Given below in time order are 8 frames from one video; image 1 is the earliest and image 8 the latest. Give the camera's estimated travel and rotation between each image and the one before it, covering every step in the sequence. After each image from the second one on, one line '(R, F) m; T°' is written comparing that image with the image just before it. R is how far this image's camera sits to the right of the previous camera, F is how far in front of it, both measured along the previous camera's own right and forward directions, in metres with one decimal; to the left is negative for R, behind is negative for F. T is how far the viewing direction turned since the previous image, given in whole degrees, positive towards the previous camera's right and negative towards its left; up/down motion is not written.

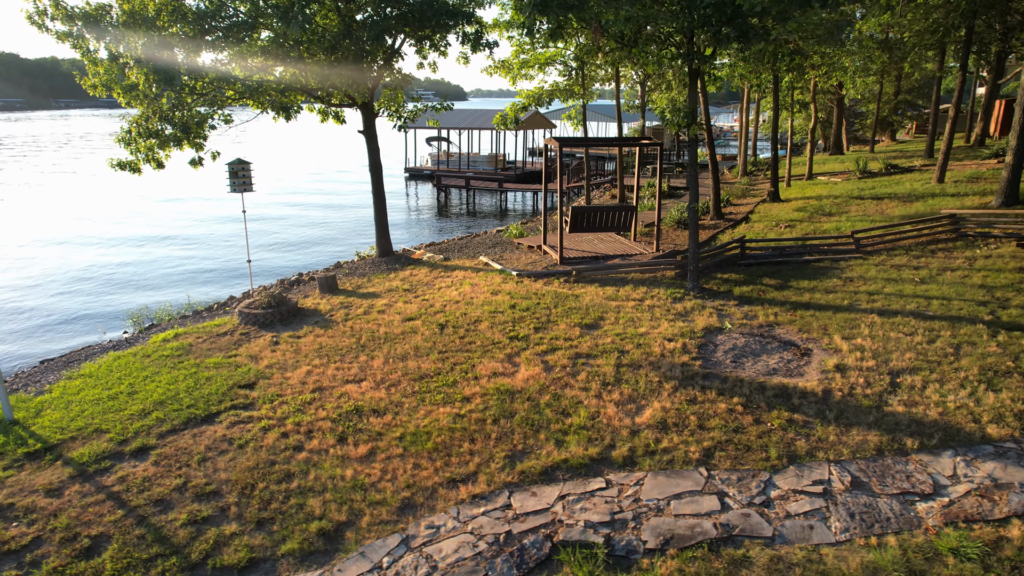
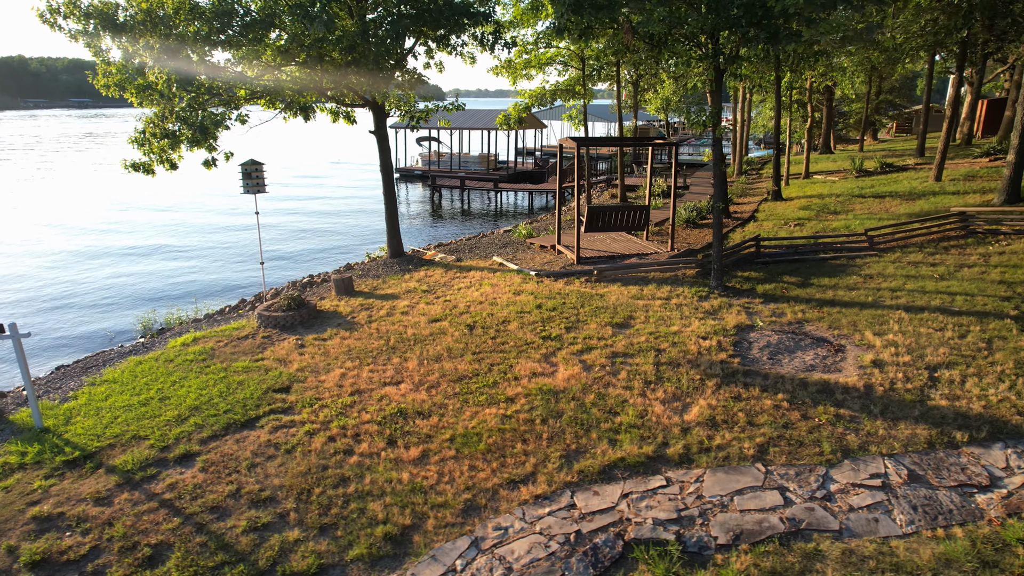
(-0.8, 0.0) m; +2°
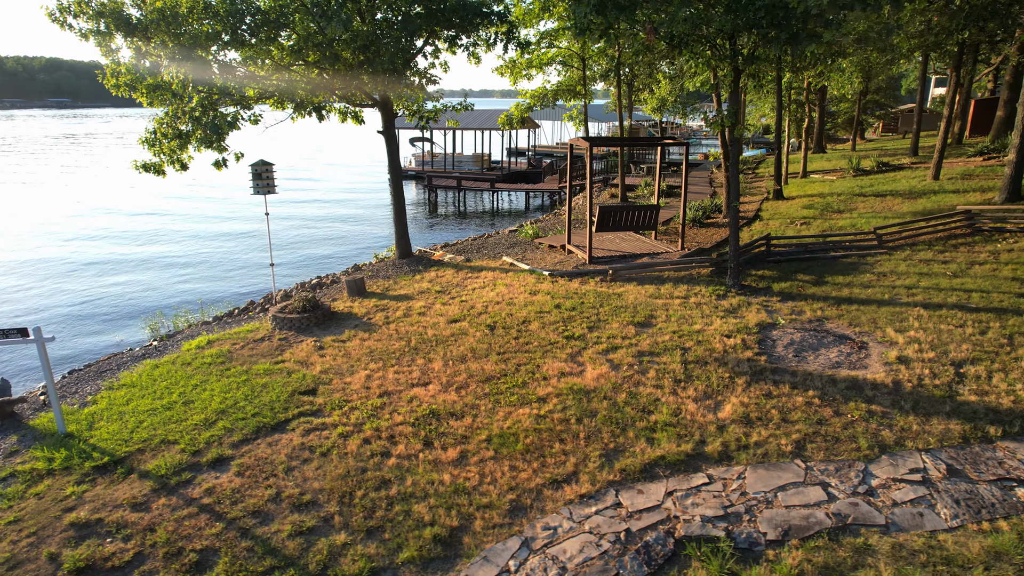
(-0.6, 0.0) m; +1°
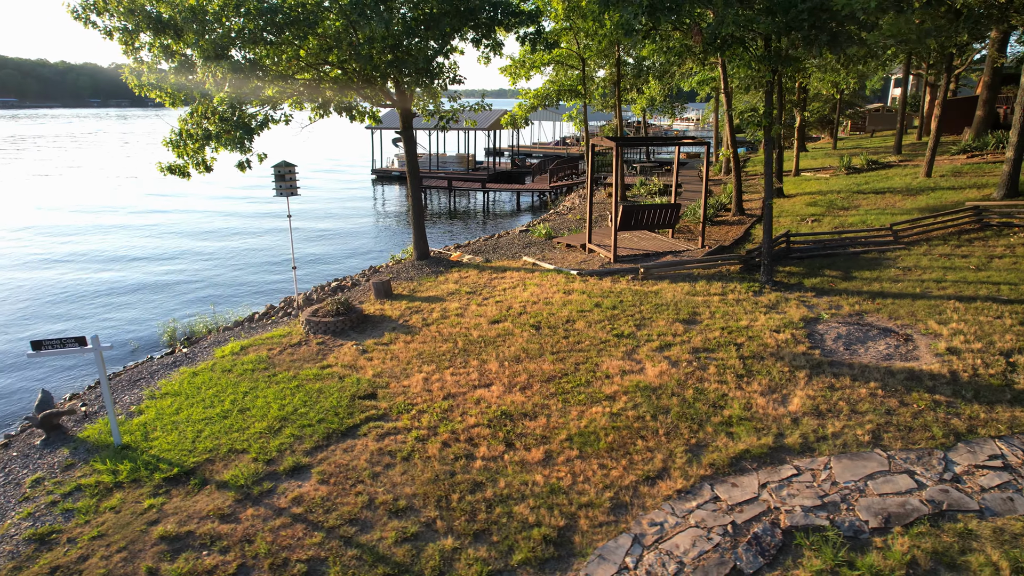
(-1.3, 0.0) m; +3°
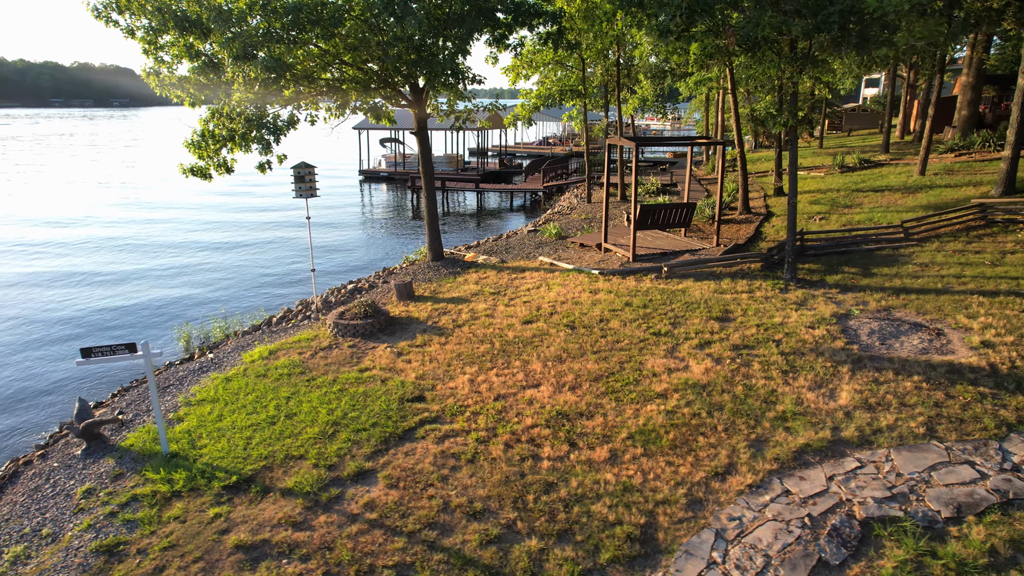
(-1.0, 0.0) m; +2°
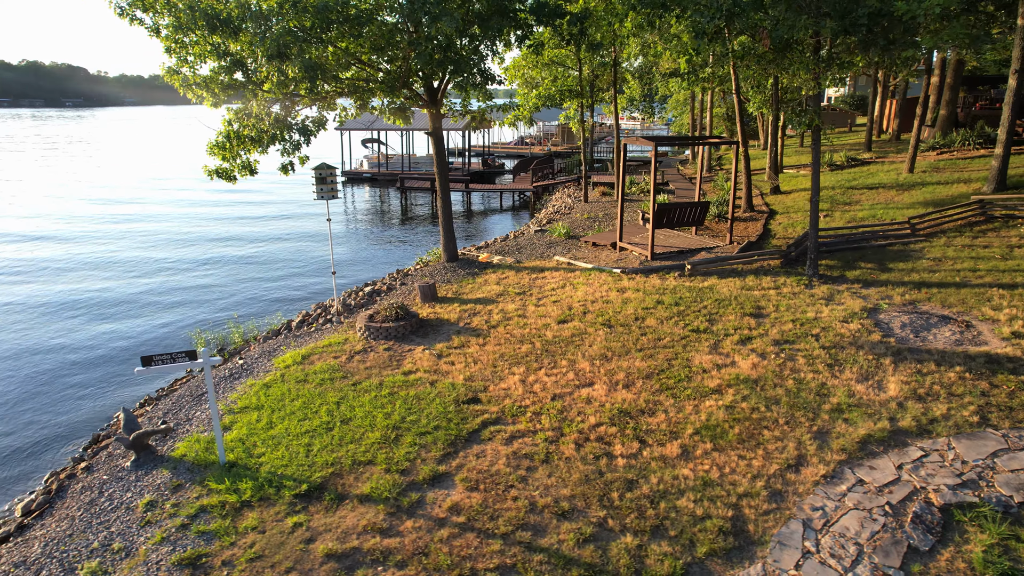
(-1.2, 0.0) m; +3°
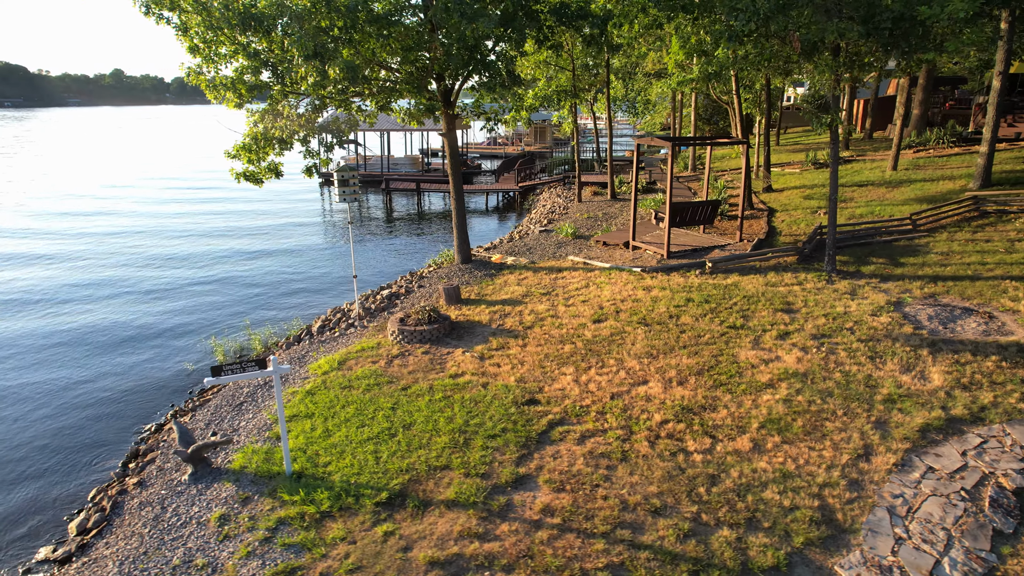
(-1.3, 0.0) m; +4°
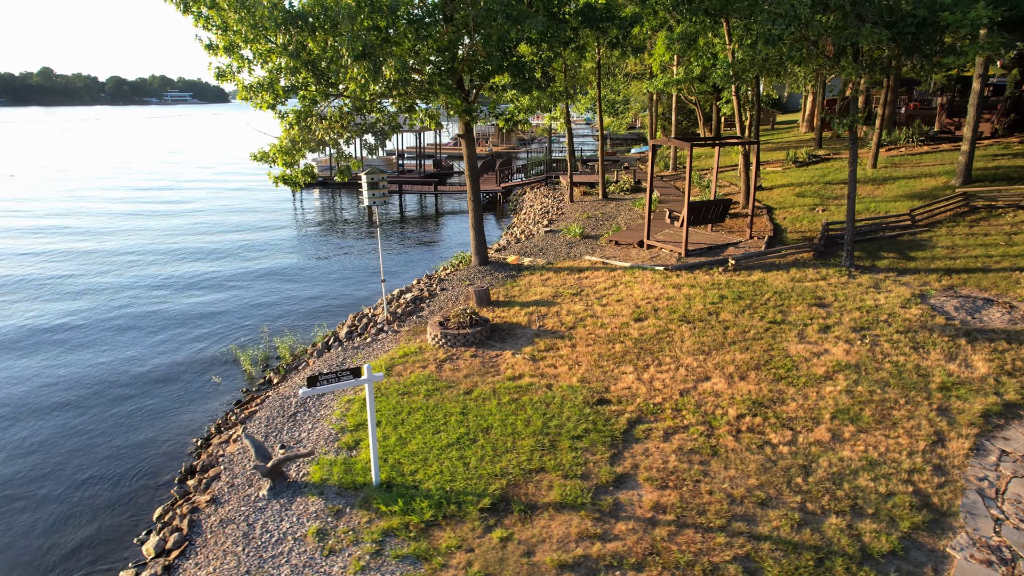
(-1.6, +0.1) m; +4°
